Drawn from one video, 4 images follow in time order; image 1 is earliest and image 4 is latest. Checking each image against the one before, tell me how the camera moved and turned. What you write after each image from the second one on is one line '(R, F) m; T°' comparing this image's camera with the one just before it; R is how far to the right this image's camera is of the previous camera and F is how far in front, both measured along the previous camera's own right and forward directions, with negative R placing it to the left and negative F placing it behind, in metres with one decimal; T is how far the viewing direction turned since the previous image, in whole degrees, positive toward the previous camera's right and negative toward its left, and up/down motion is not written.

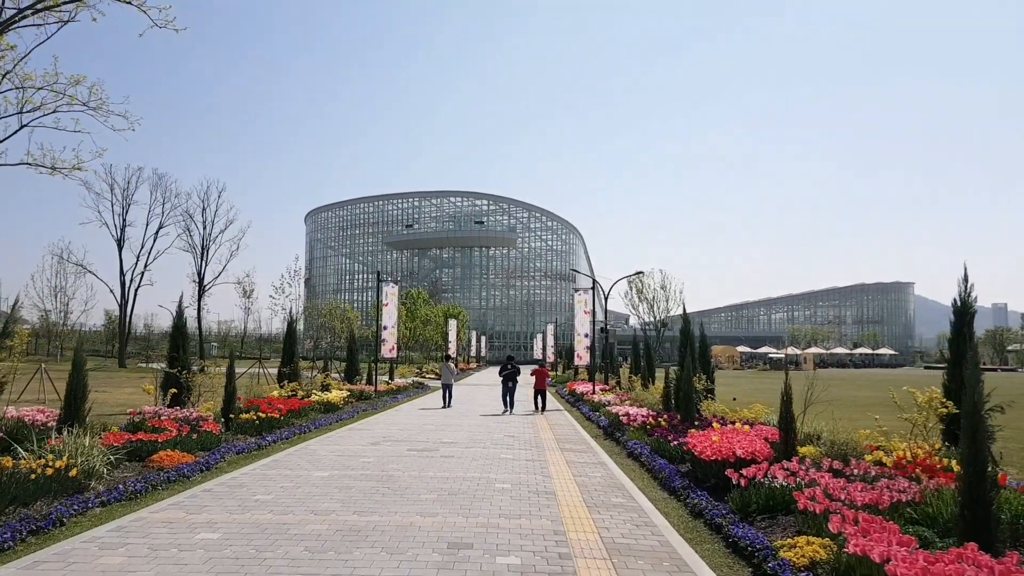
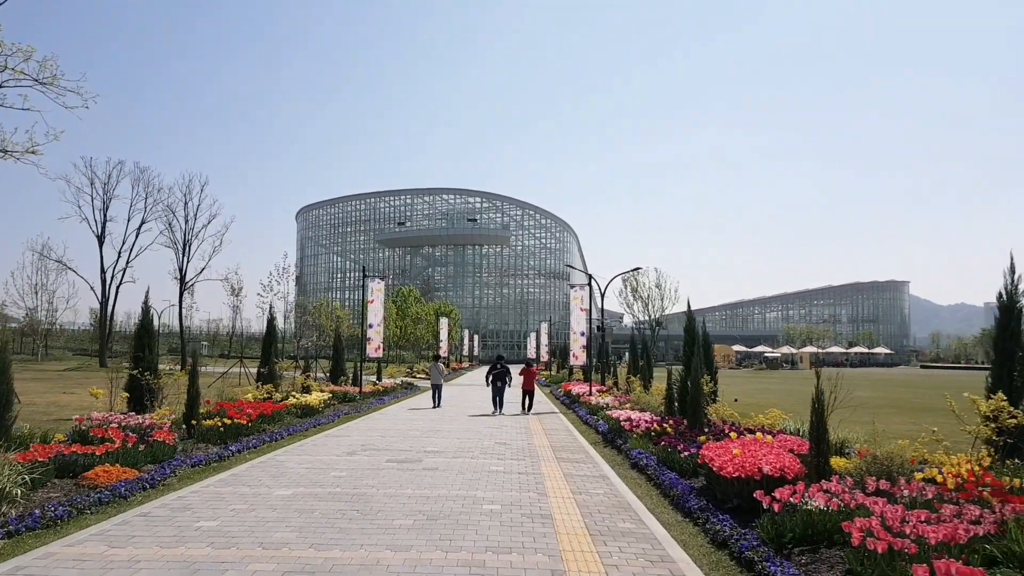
(0.0, +1.1) m; 0°
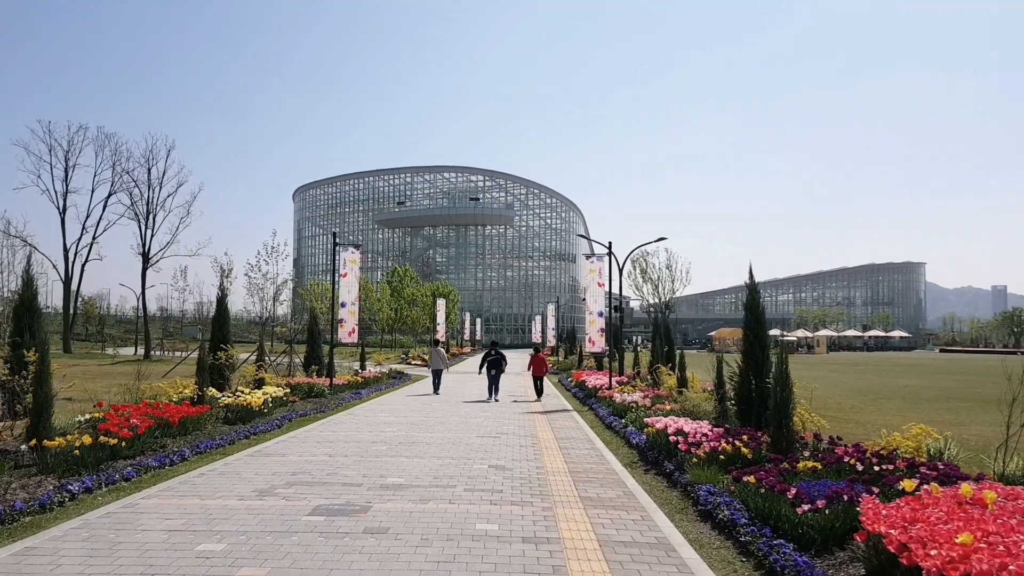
(0.0, +3.8) m; 0°
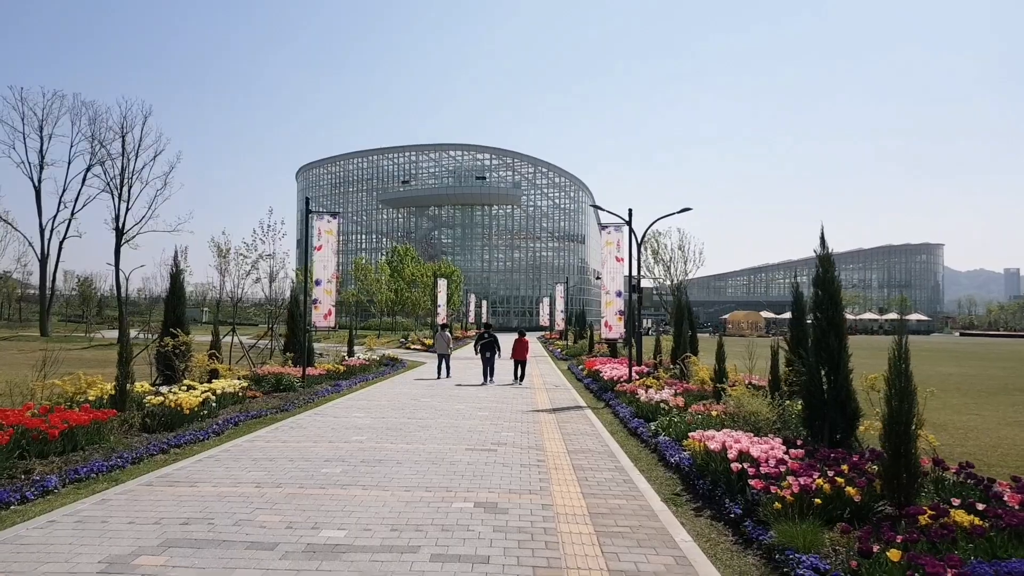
(+0.1, +2.5) m; -1°
